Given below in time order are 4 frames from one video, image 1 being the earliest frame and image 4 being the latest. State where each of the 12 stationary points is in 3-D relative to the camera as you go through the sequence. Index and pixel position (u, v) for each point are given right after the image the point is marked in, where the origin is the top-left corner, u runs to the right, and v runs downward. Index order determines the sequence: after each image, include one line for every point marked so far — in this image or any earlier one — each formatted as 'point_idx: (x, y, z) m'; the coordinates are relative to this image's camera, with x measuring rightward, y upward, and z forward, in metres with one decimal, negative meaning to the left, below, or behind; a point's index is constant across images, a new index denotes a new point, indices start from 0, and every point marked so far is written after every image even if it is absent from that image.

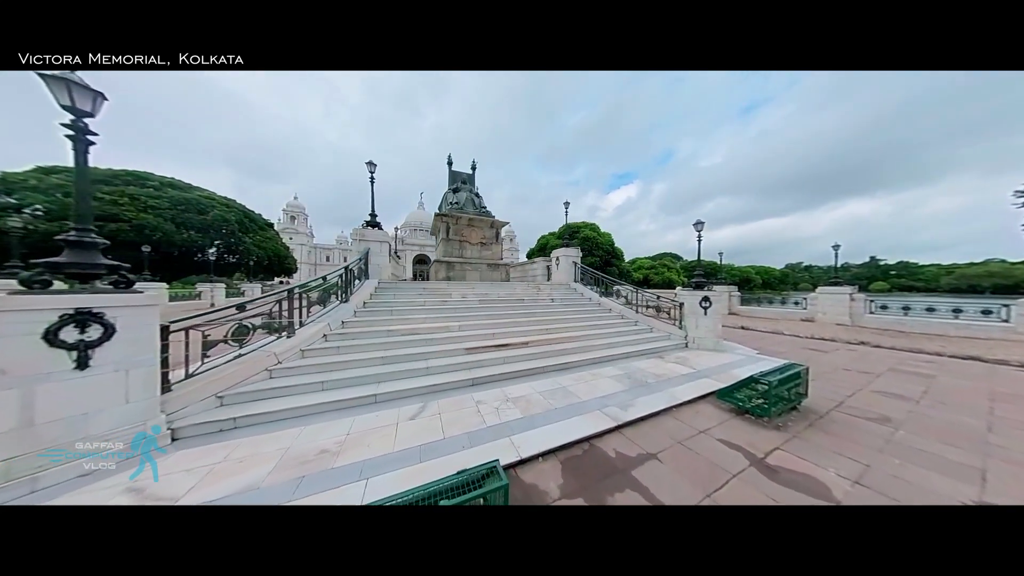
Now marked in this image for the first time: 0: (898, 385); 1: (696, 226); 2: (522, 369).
0: (+6.7, -1.7, +4.7) m
1: (+5.2, +1.7, +7.7) m
2: (+0.2, -1.5, +4.8) m
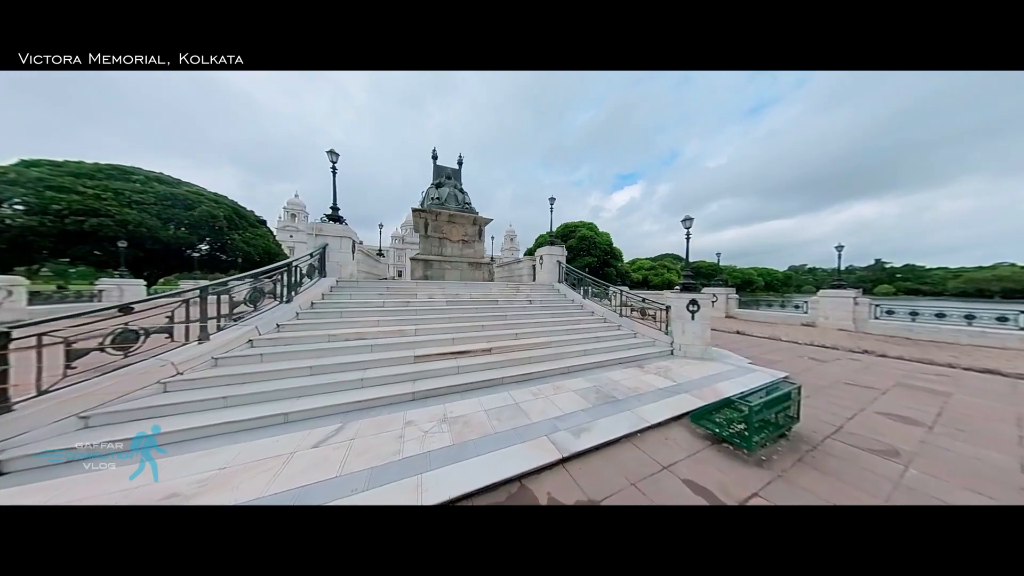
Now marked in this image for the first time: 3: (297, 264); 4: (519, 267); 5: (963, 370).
0: (+5.9, -1.7, +4.1) m
1: (+4.5, +1.7, +7.1) m
2: (-0.6, -1.5, +4.2) m
3: (-4.3, +0.5, +5.4) m
4: (+0.3, +0.9, +11.8) m
5: (+9.4, -1.7, +5.7) m
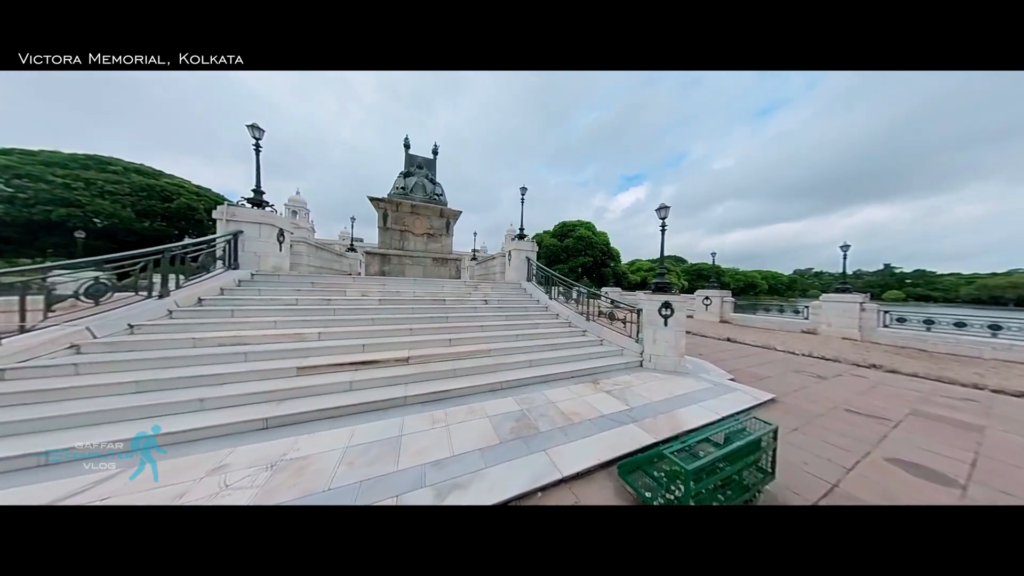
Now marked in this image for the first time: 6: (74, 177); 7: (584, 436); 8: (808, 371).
0: (+4.7, -1.8, +3.1) m
1: (+3.3, +1.7, +6.1) m
2: (-1.8, -1.4, +3.3) m
3: (-5.5, +0.6, +4.5) m
4: (-0.8, +0.9, +10.9) m
5: (+8.2, -1.8, +4.7) m
6: (-27.5, +7.0, +17.1) m
7: (+0.8, -1.6, +3.0) m
8: (+6.3, -1.8, +5.8) m
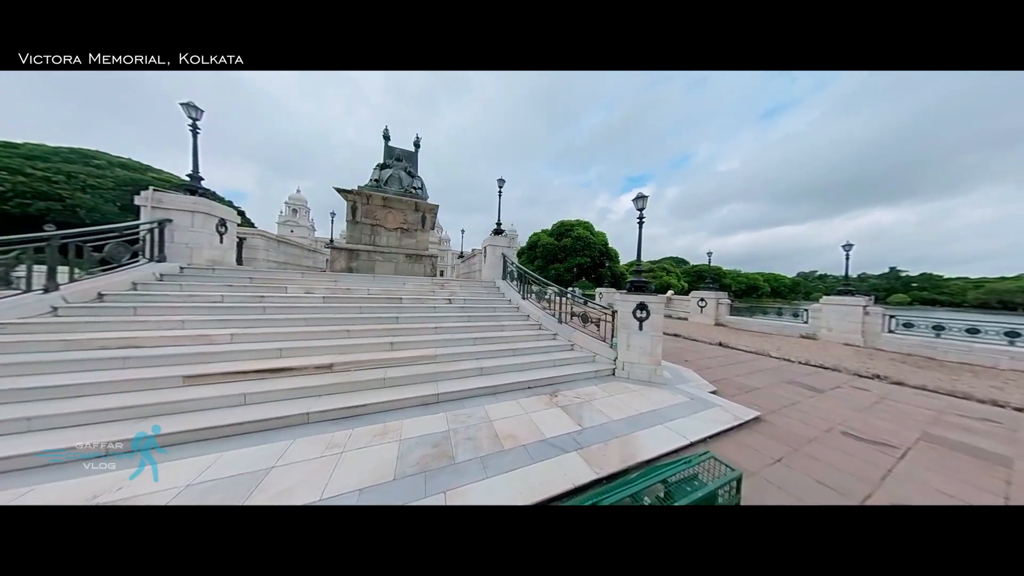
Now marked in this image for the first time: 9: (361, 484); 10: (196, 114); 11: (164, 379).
0: (+3.9, -1.8, +2.4) m
1: (+2.6, +1.7, +5.5) m
2: (-2.6, -1.3, +2.7) m
3: (-6.3, +0.7, +4.0) m
4: (-1.5, +1.0, +10.3) m
5: (+7.4, -1.8, +4.0) m
6: (-28.1, +7.3, +16.7) m
7: (0.0, -1.6, +2.4) m
8: (+5.5, -1.8, +5.1) m
9: (-1.2, -1.5, +2.1) m
10: (-6.3, +3.5, +5.4) m
11: (-3.8, -1.0, +3.0) m
